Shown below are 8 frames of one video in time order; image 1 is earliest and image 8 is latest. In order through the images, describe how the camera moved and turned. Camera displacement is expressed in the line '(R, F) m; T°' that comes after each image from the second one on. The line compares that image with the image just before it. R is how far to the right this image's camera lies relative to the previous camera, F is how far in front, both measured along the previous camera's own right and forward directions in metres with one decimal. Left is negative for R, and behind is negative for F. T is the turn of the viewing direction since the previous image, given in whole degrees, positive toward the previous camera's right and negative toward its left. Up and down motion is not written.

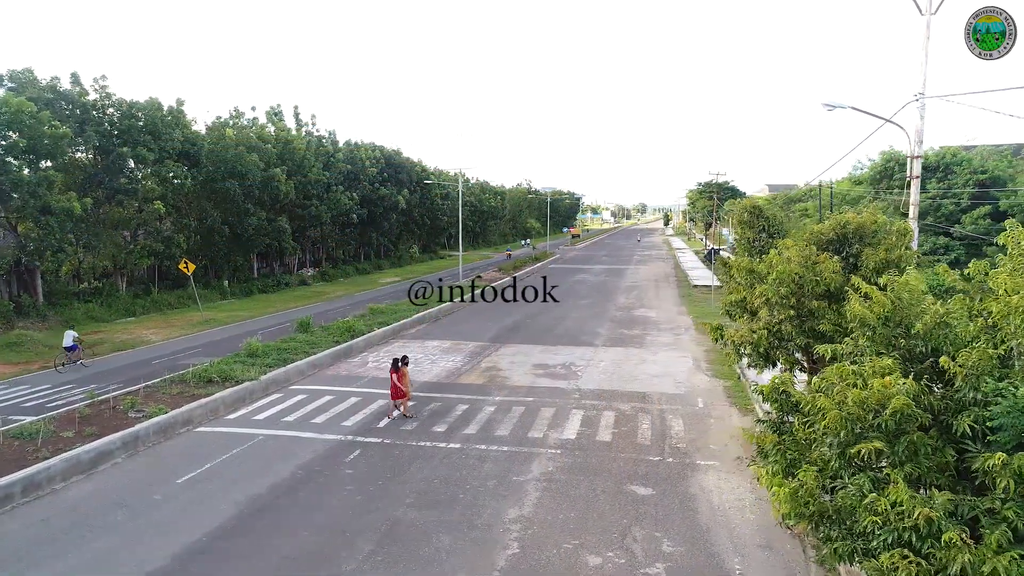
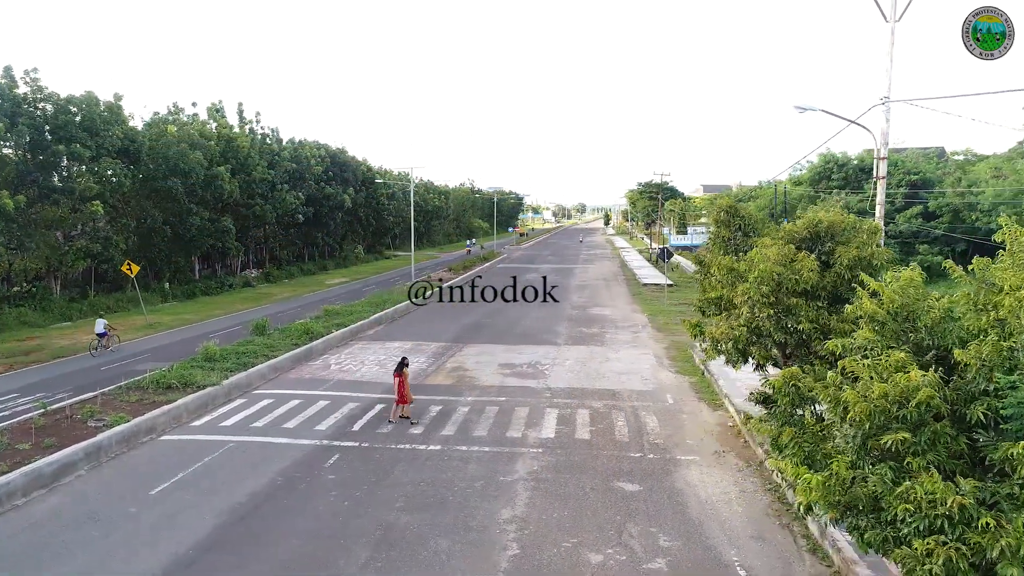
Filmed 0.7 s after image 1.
(-0.6, +0.1) m; +5°
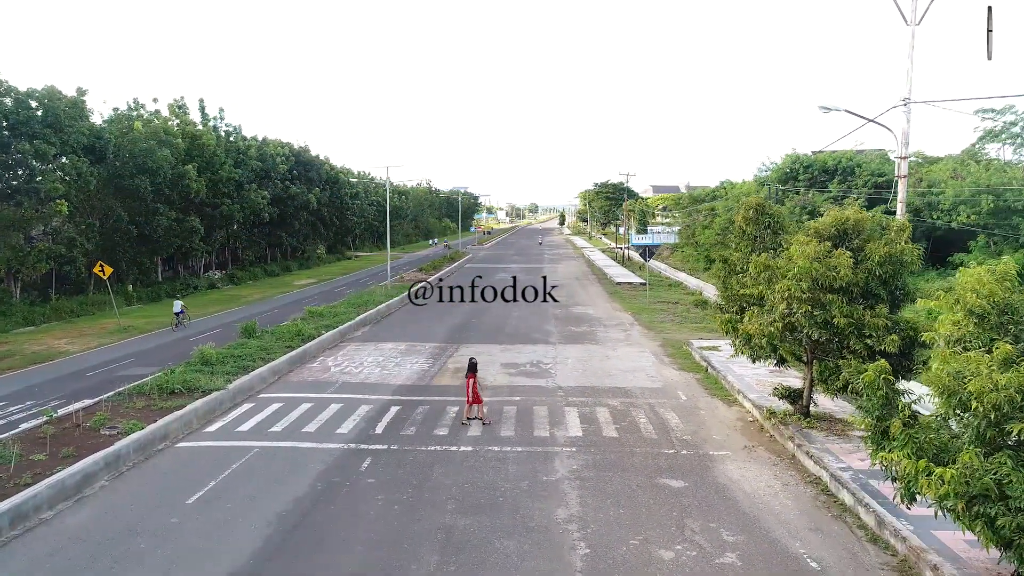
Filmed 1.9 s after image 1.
(-1.3, +0.1) m; +4°
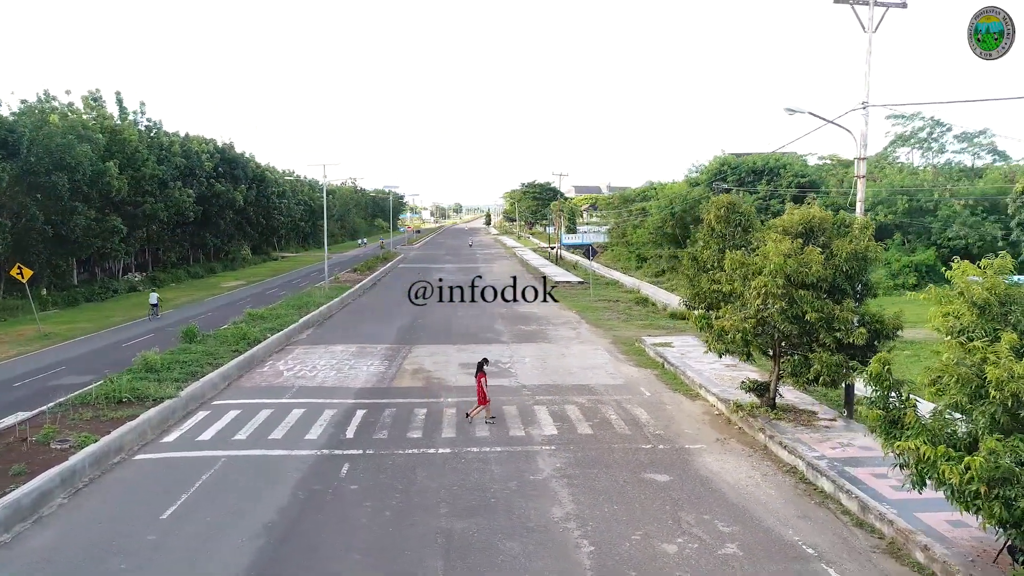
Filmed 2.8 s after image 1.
(-0.8, +0.1) m; +6°
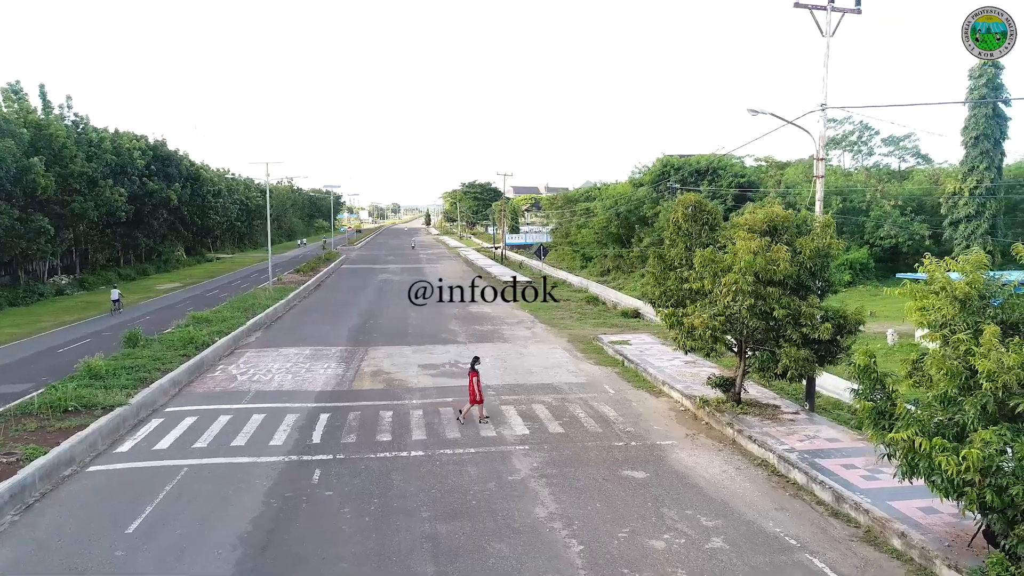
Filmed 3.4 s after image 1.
(-0.5, +0.1) m; +5°
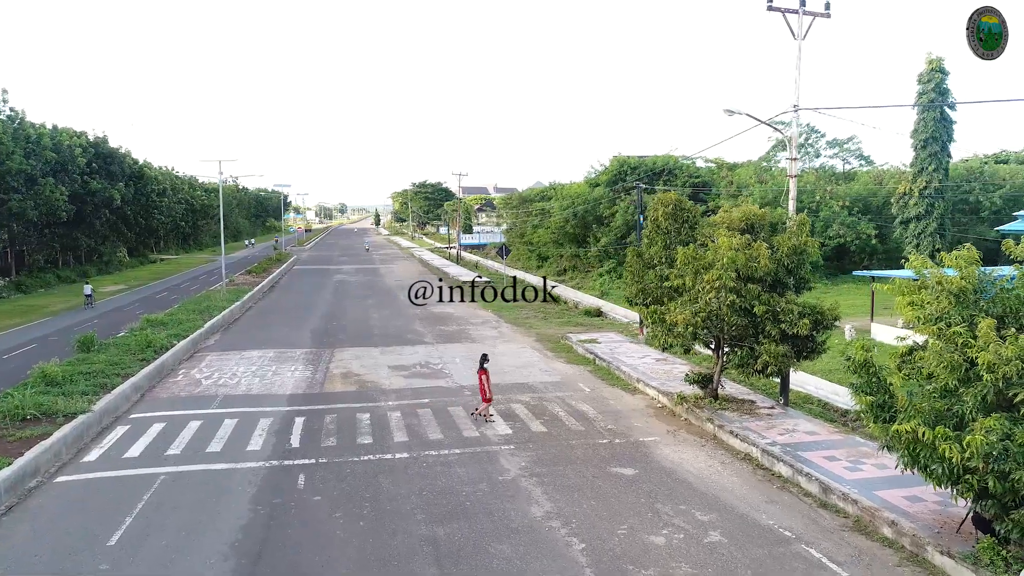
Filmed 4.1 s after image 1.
(-0.5, +0.1) m; +4°
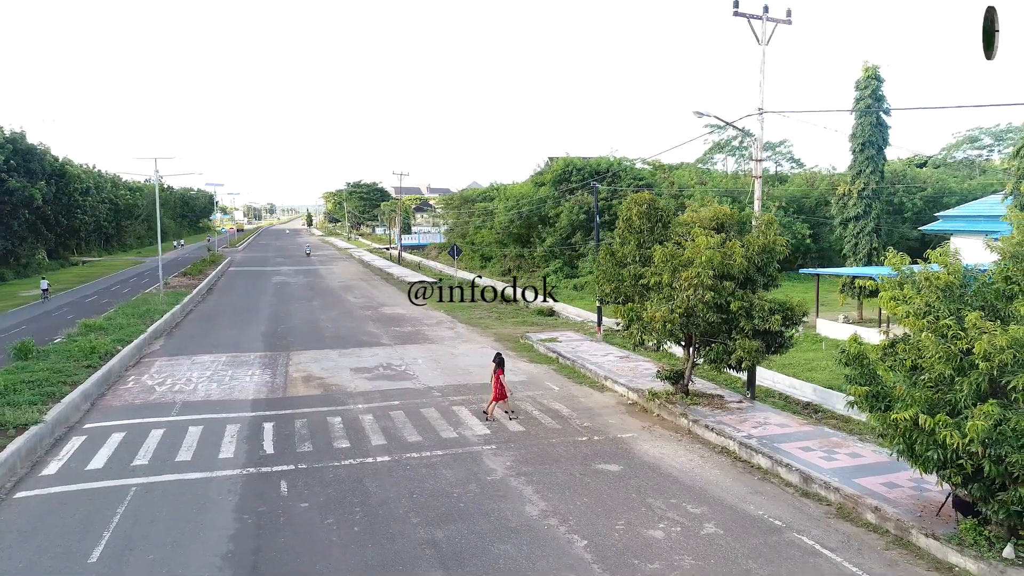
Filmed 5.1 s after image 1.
(-0.7, +0.1) m; +5°
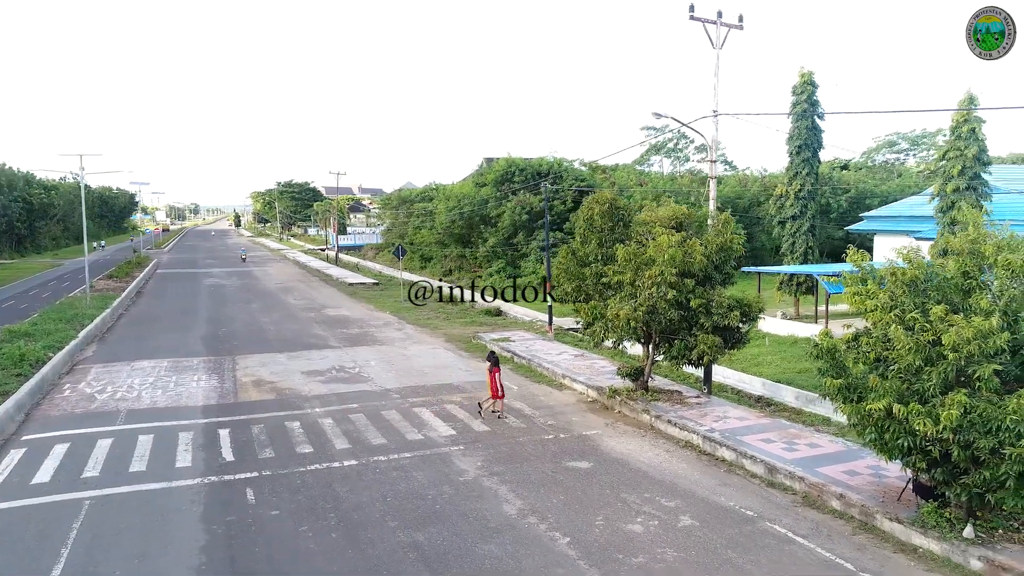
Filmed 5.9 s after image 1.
(-0.5, 0.0) m; +5°
